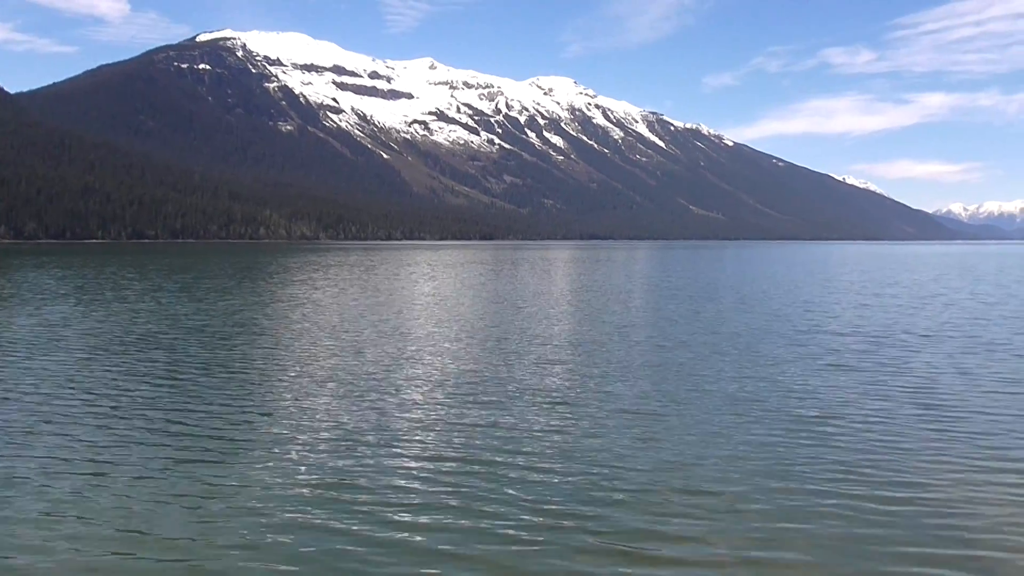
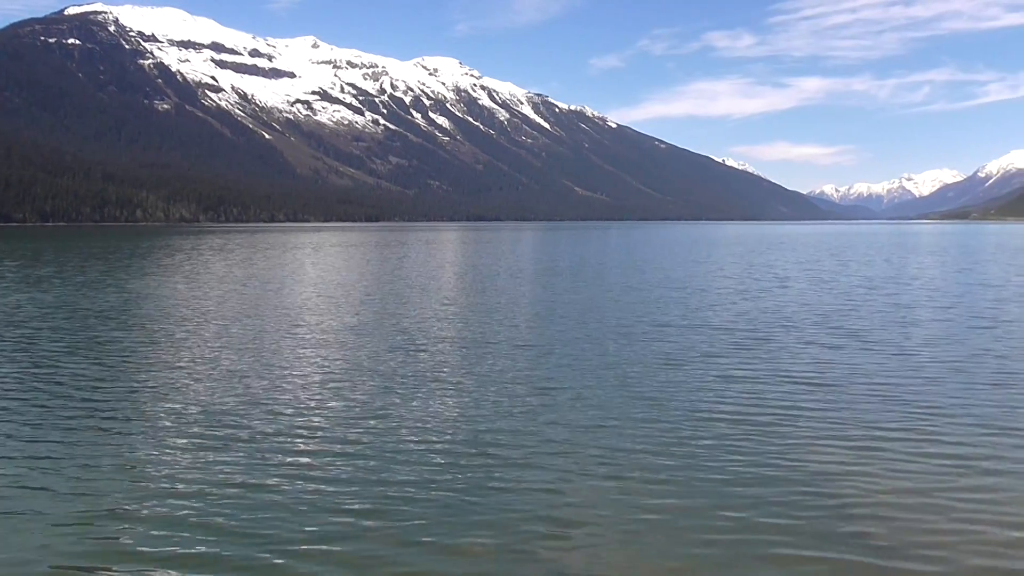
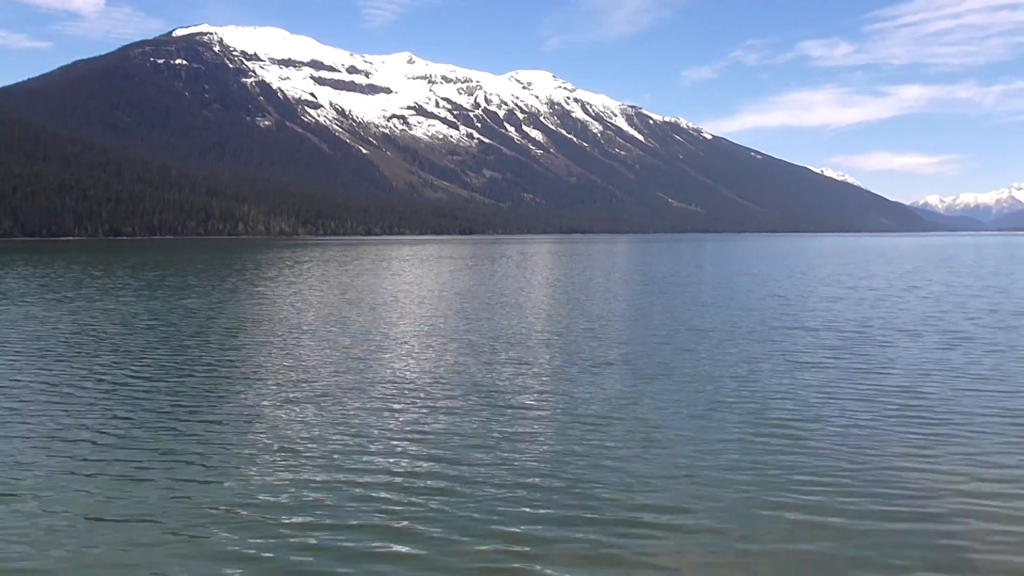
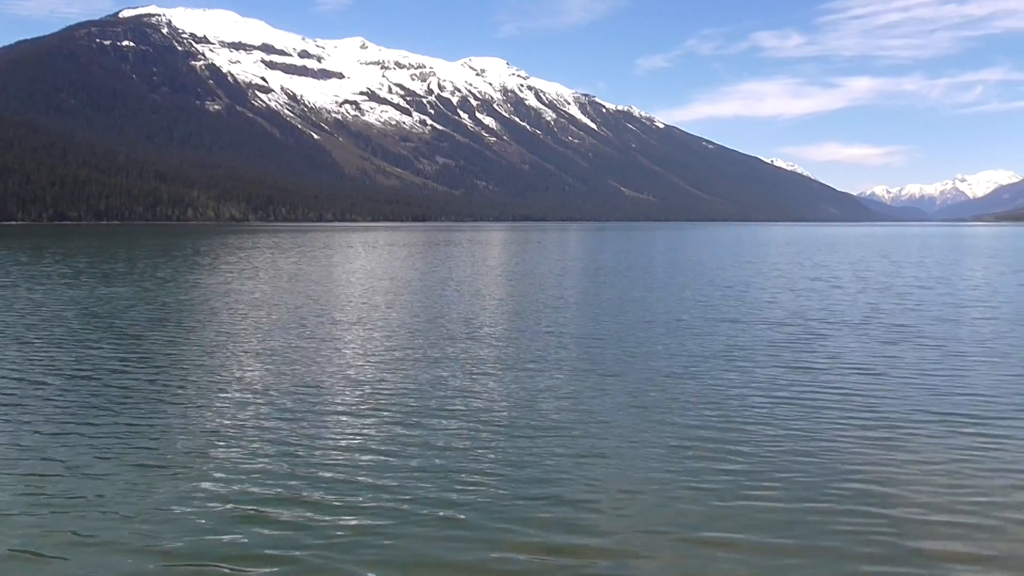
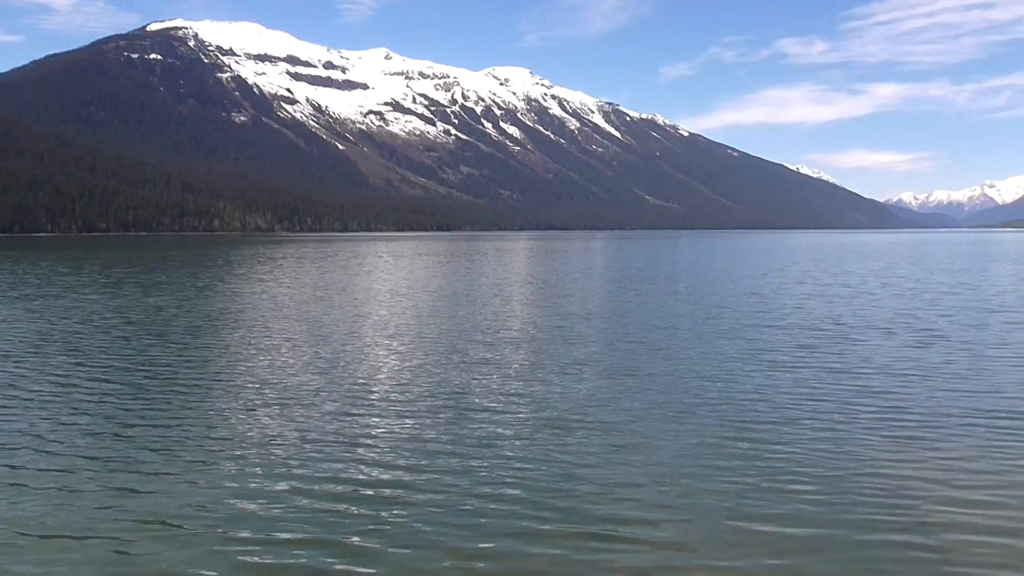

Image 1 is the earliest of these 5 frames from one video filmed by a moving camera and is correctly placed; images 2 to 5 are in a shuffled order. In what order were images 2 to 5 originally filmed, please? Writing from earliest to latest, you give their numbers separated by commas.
3, 5, 4, 2
